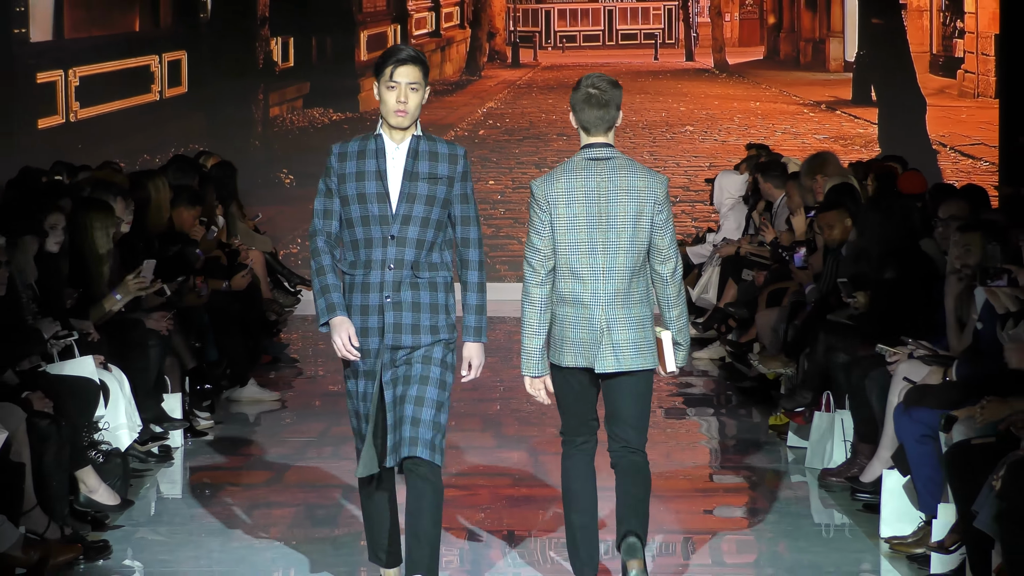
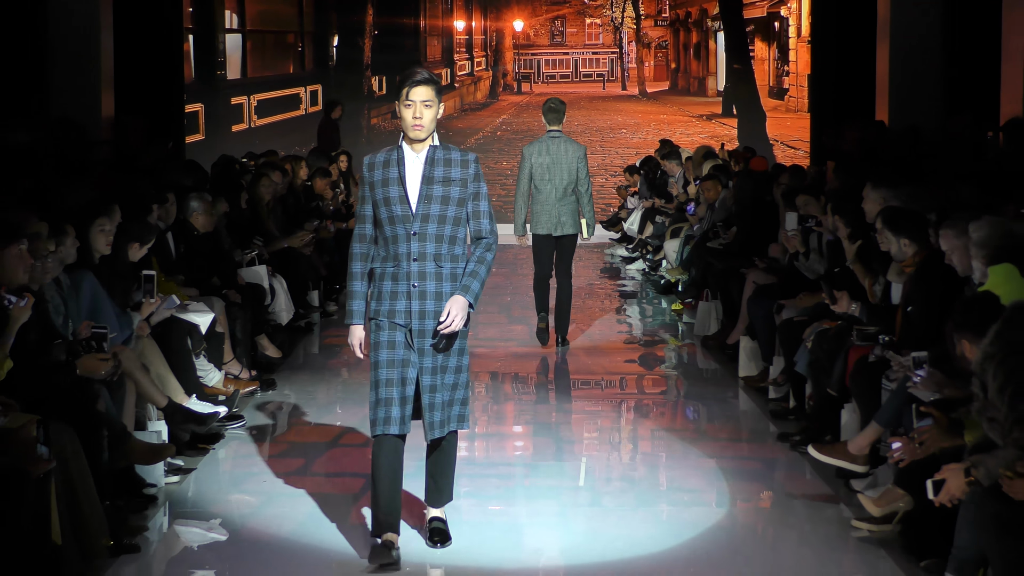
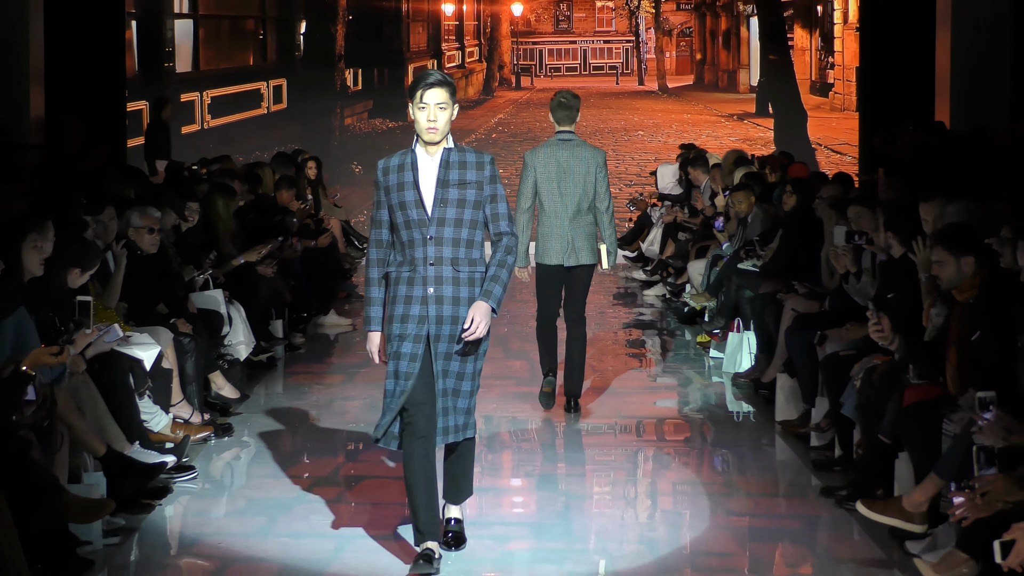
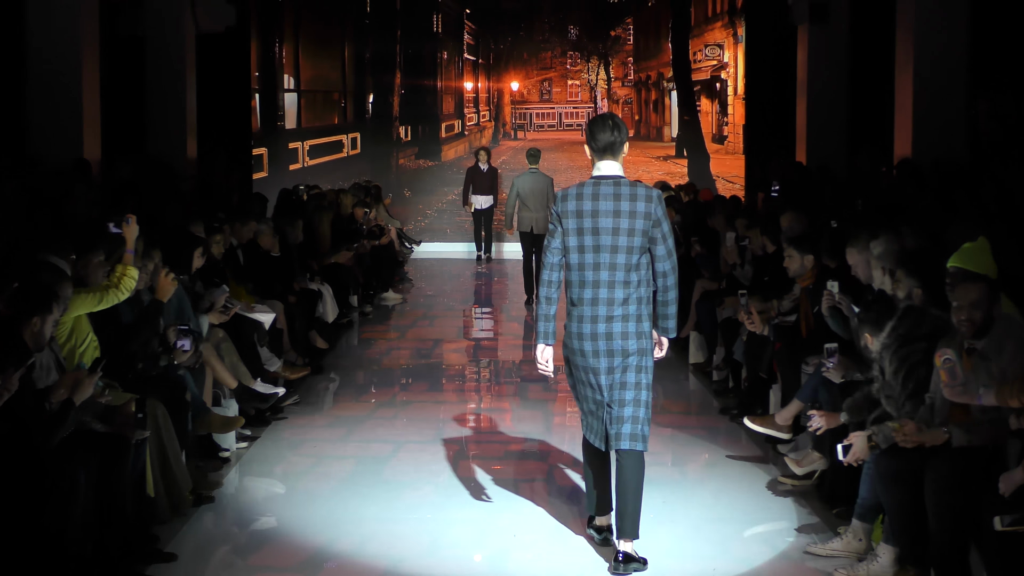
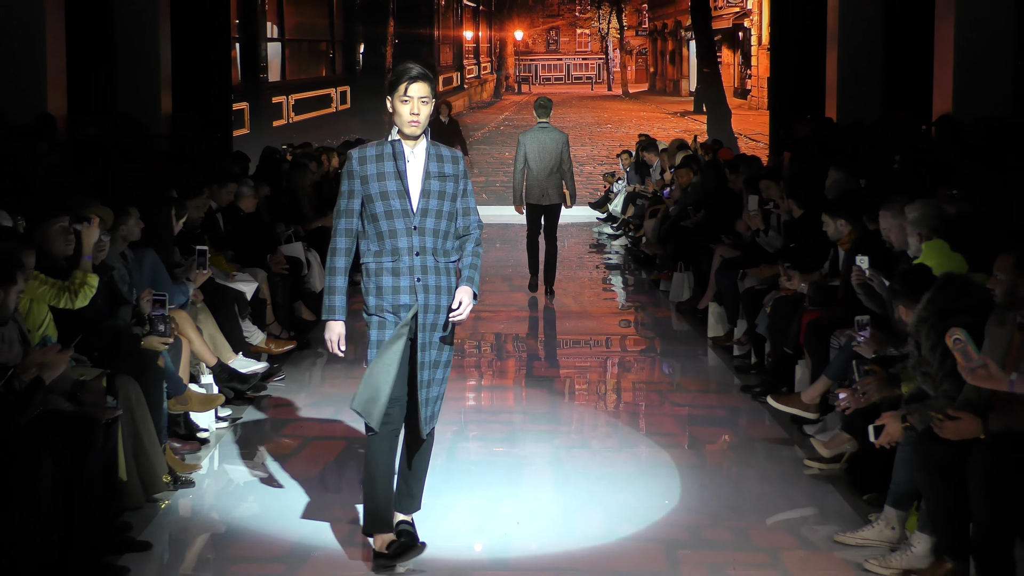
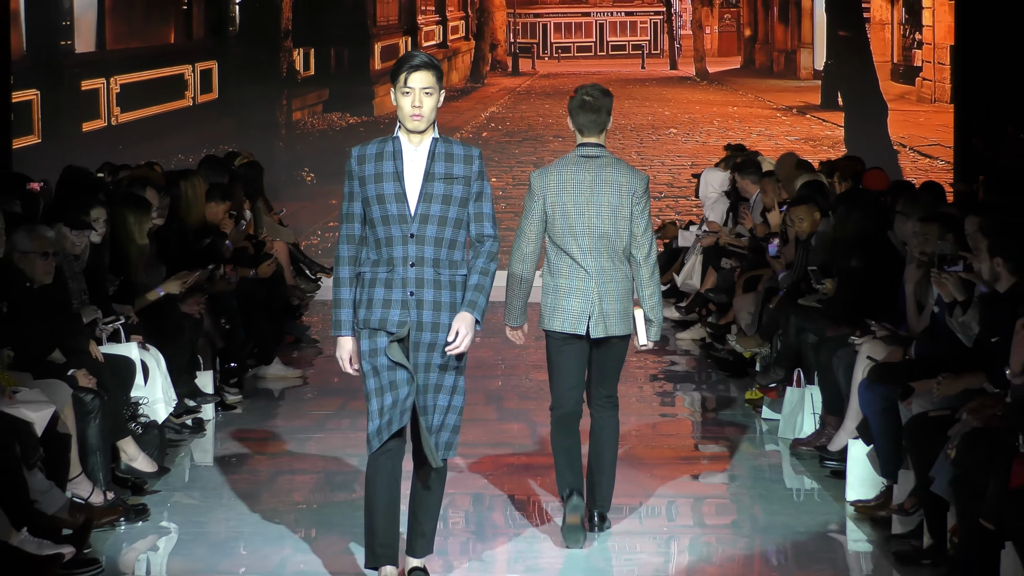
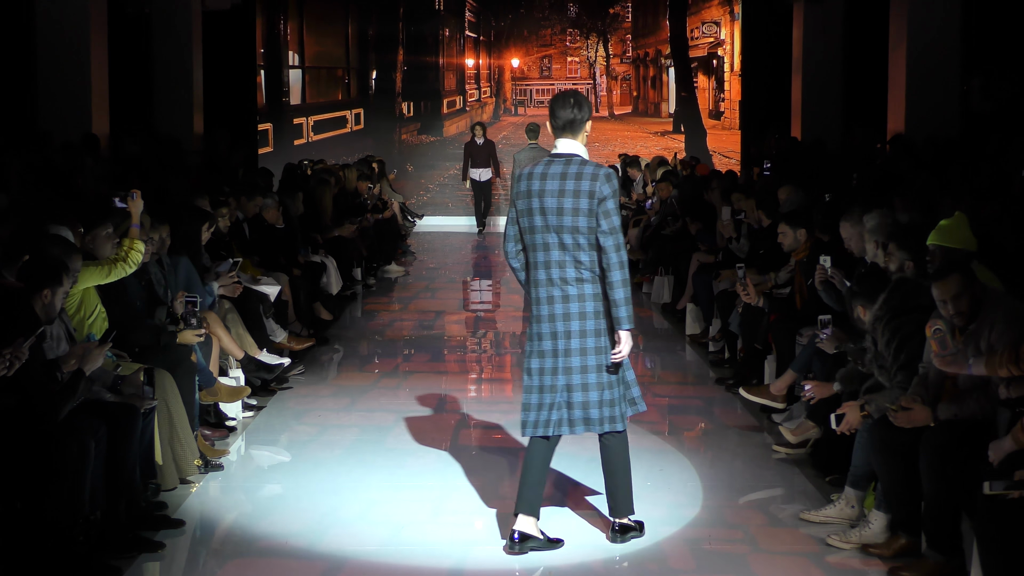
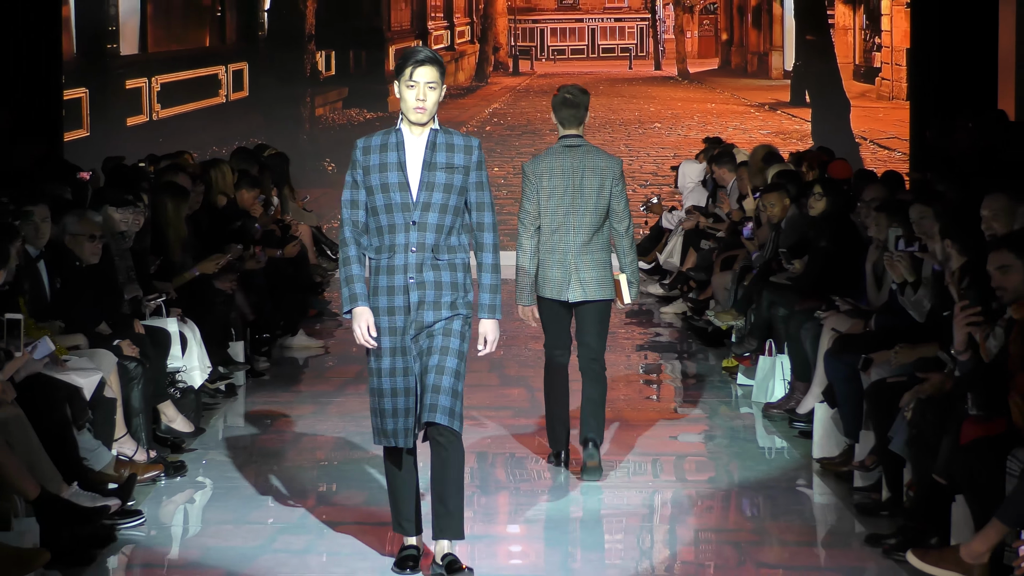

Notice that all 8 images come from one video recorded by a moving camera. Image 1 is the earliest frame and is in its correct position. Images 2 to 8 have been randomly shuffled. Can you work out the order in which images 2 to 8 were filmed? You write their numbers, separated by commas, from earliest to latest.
6, 8, 3, 2, 5, 7, 4
